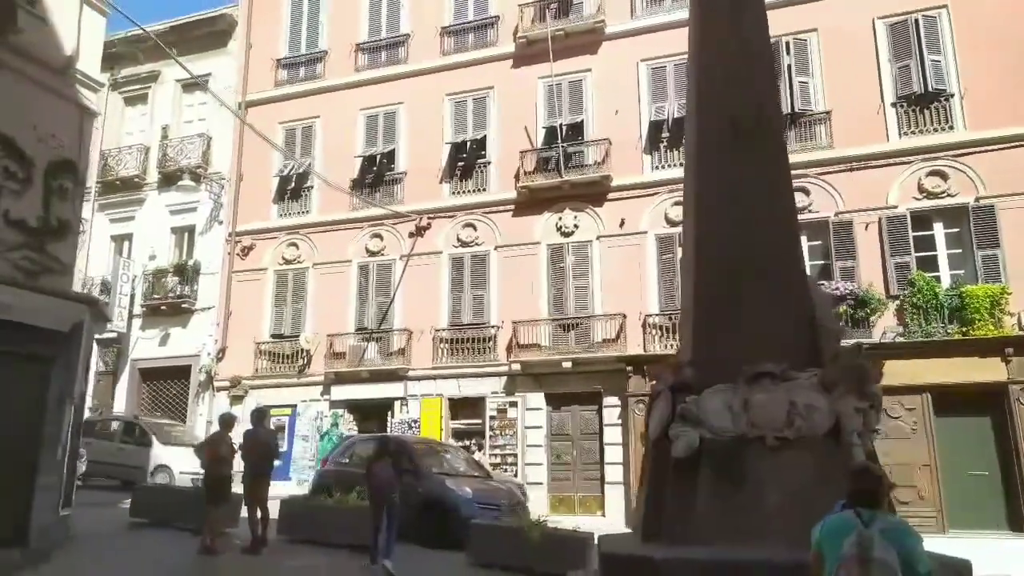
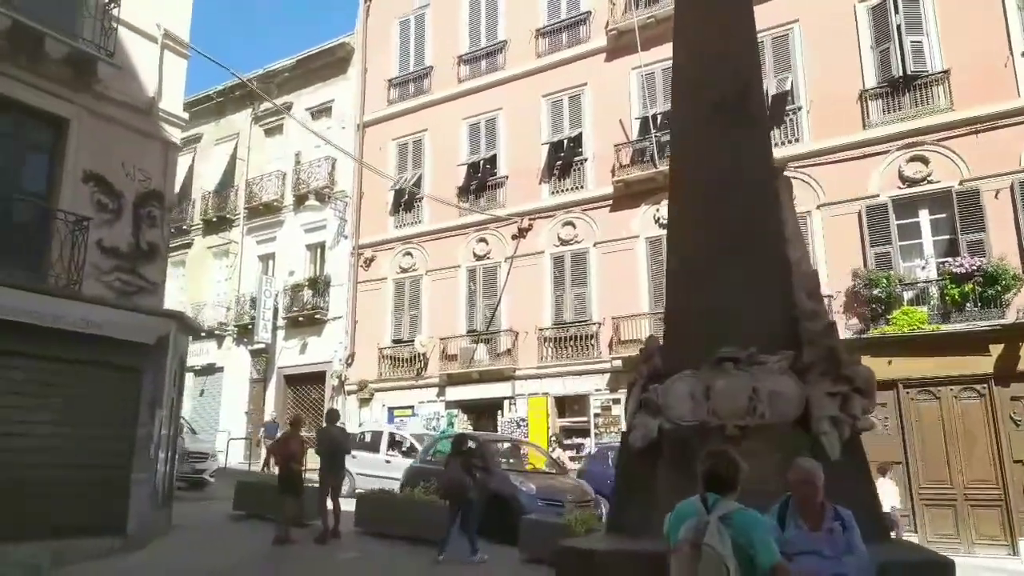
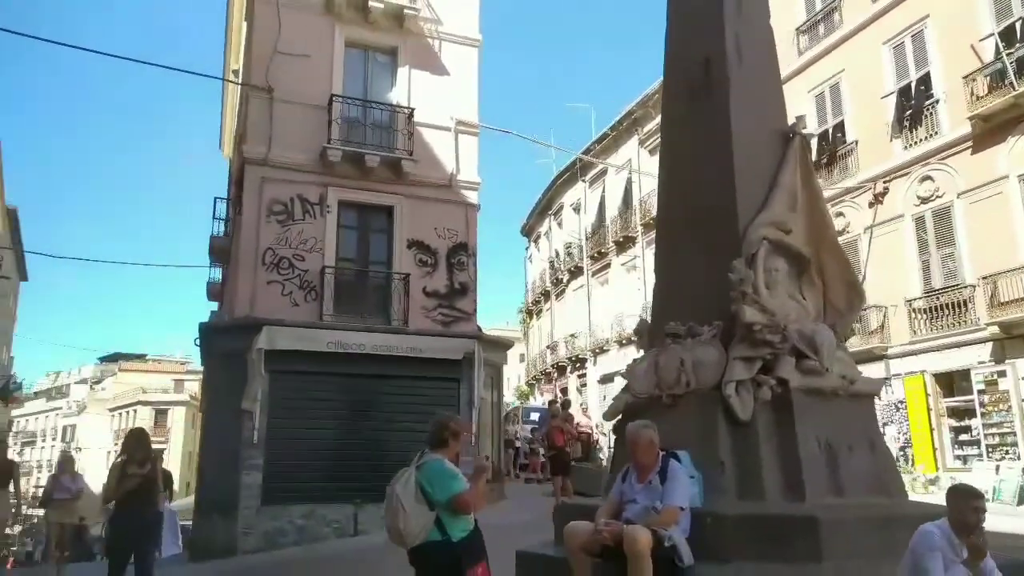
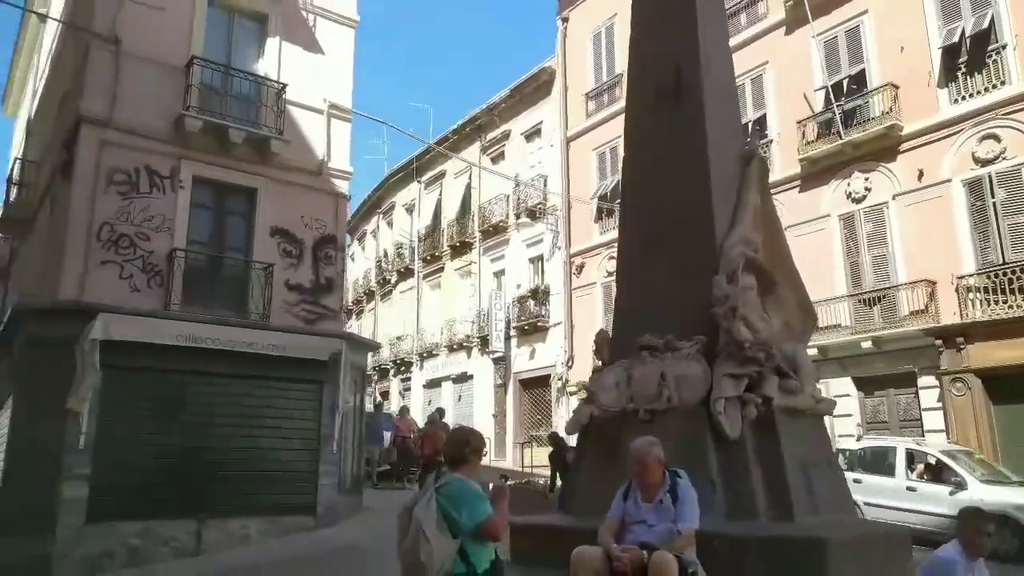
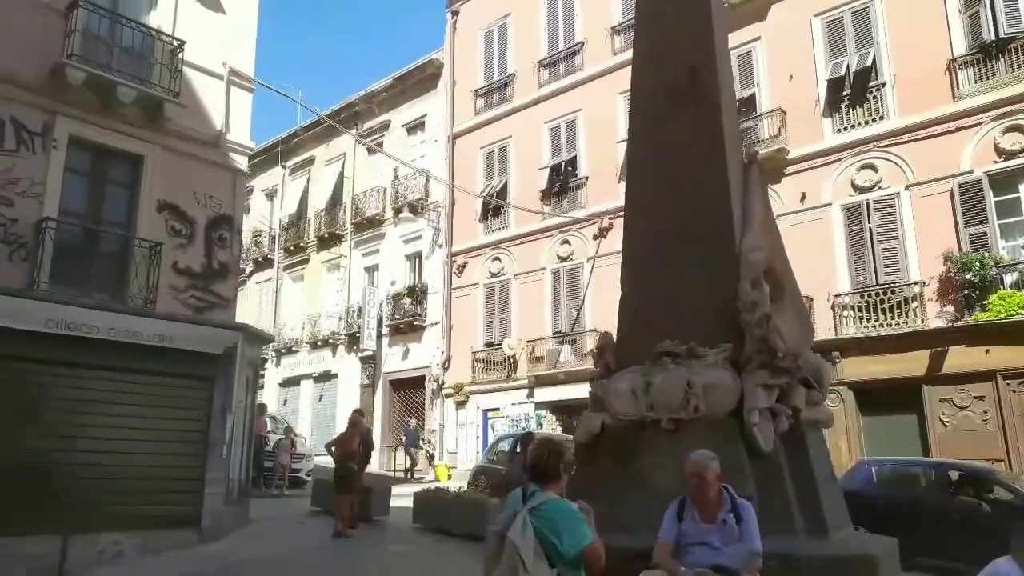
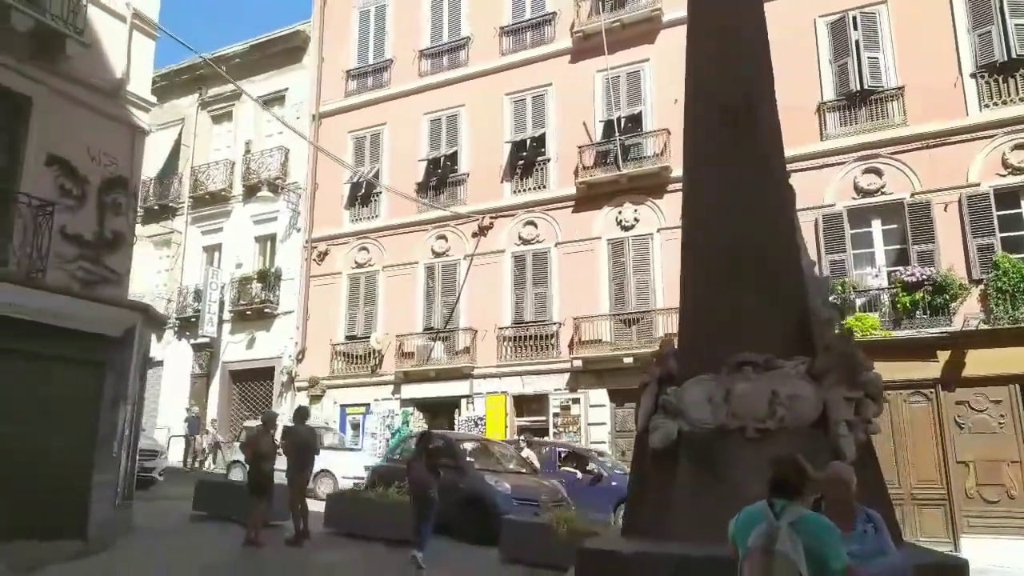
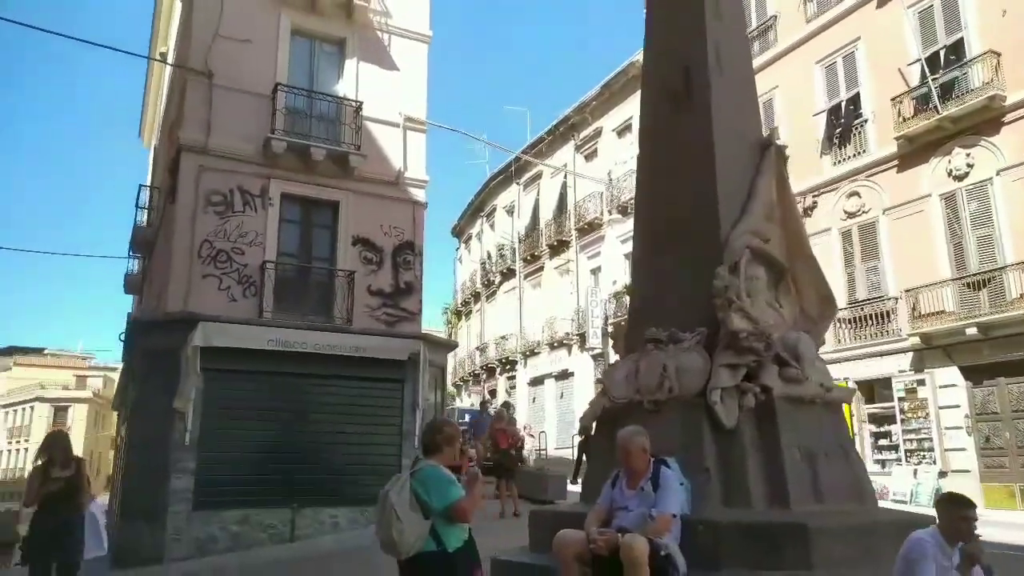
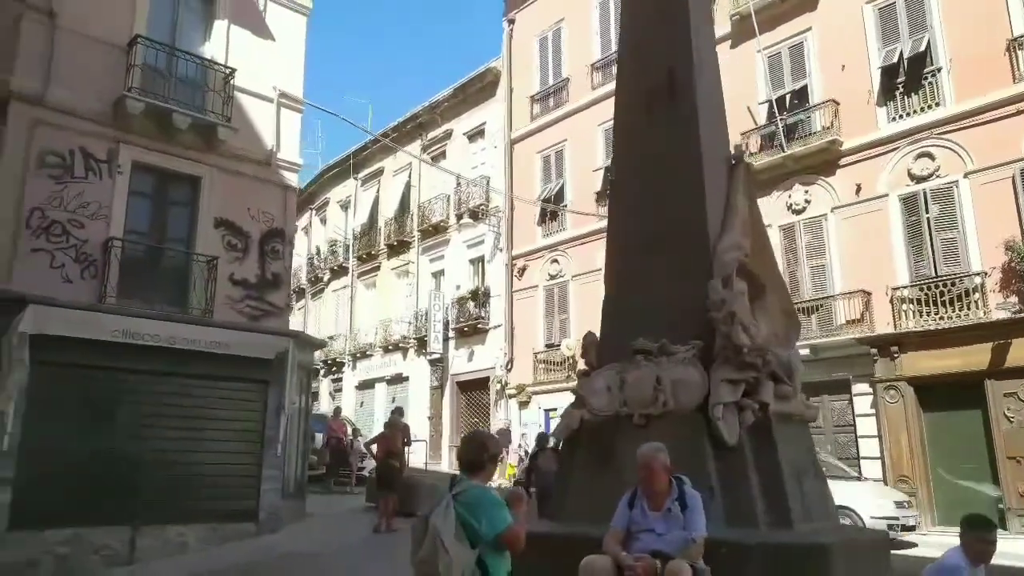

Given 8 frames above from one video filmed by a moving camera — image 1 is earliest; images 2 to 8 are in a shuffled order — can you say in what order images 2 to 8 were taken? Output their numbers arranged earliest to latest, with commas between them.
6, 2, 5, 8, 4, 7, 3
